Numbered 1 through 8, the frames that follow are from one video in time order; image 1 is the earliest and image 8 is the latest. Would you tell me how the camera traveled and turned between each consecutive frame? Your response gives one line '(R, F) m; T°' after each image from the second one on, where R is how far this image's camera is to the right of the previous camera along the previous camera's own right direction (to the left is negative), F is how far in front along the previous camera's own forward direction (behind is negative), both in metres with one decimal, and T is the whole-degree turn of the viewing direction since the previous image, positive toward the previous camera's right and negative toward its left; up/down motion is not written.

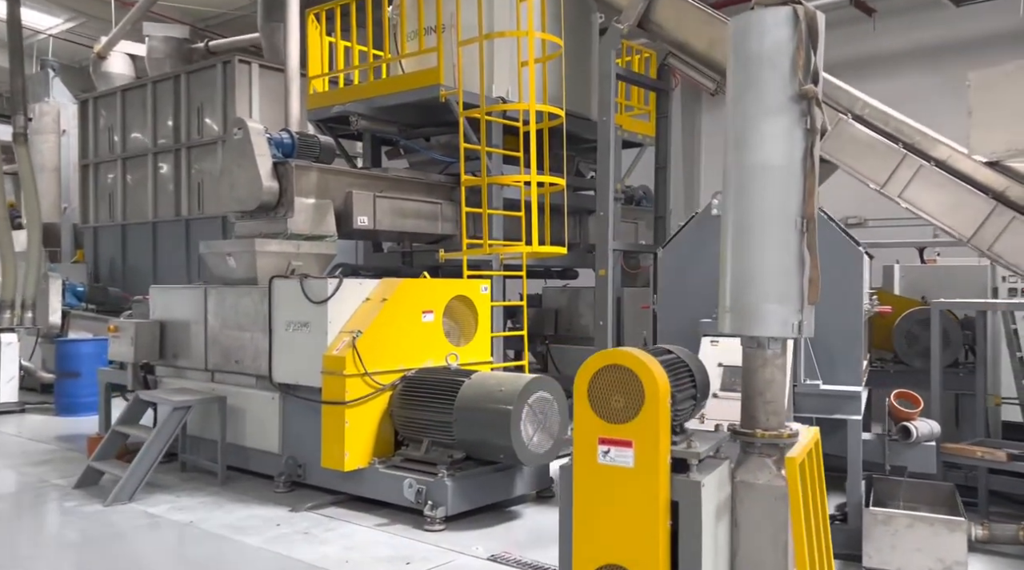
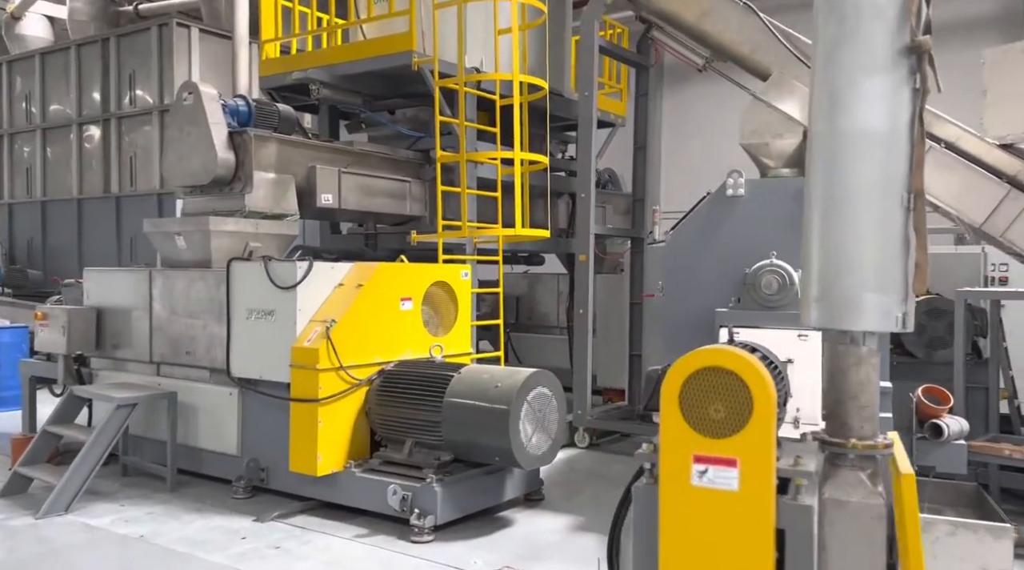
(-0.3, +0.4) m; +5°
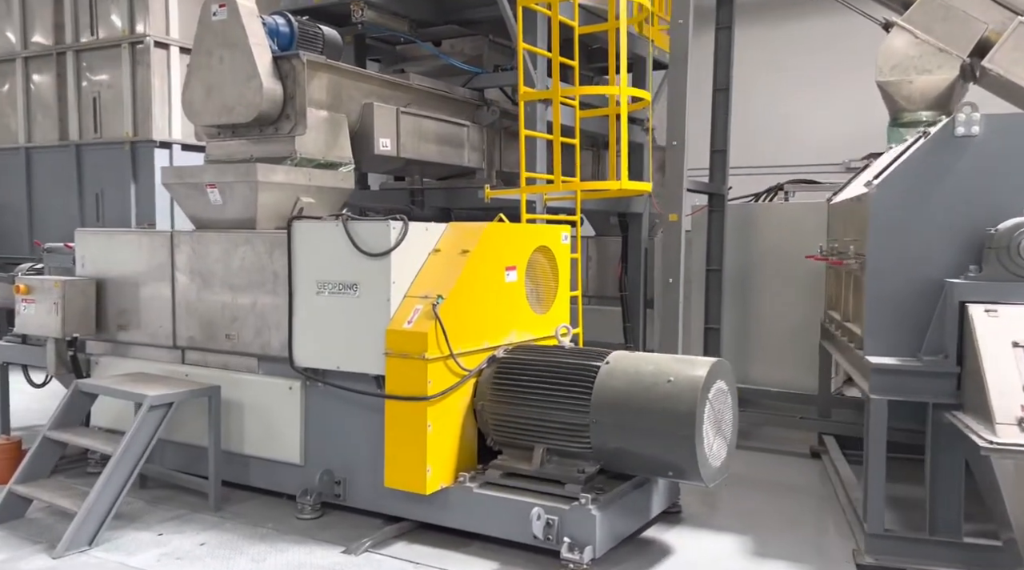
(-0.8, +0.8) m; +5°
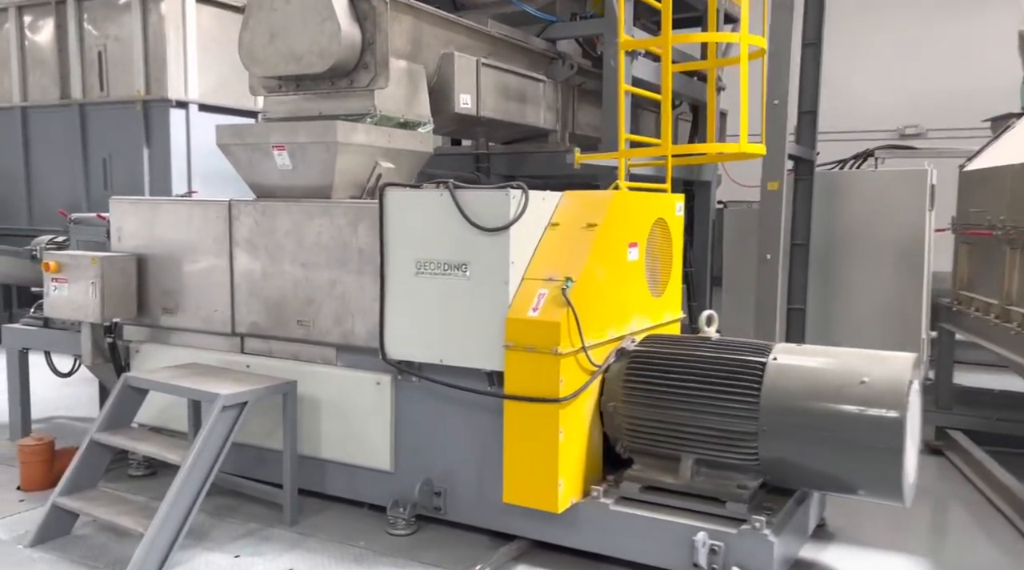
(-0.5, +0.4) m; +1°
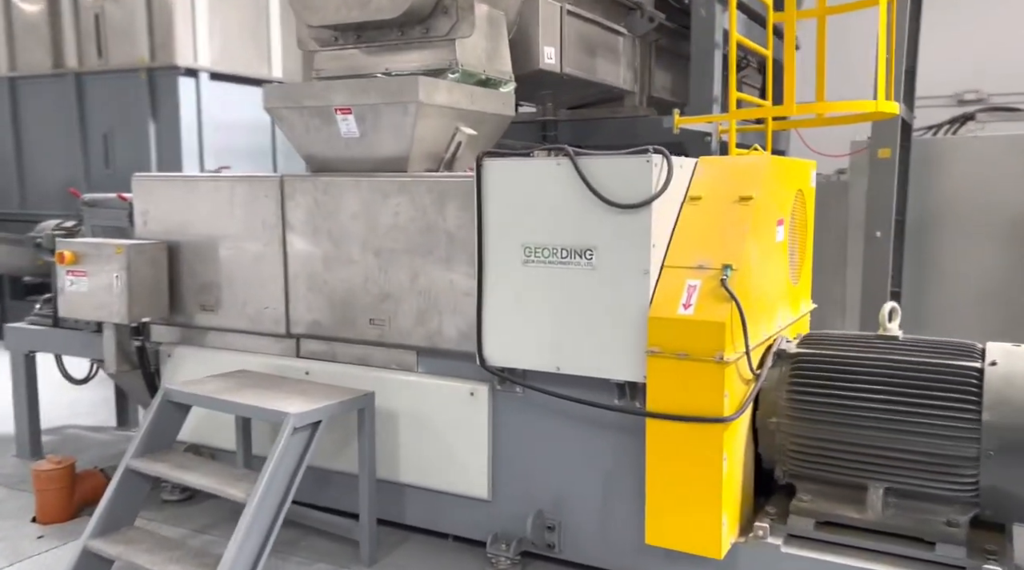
(-0.4, +0.5) m; +1°
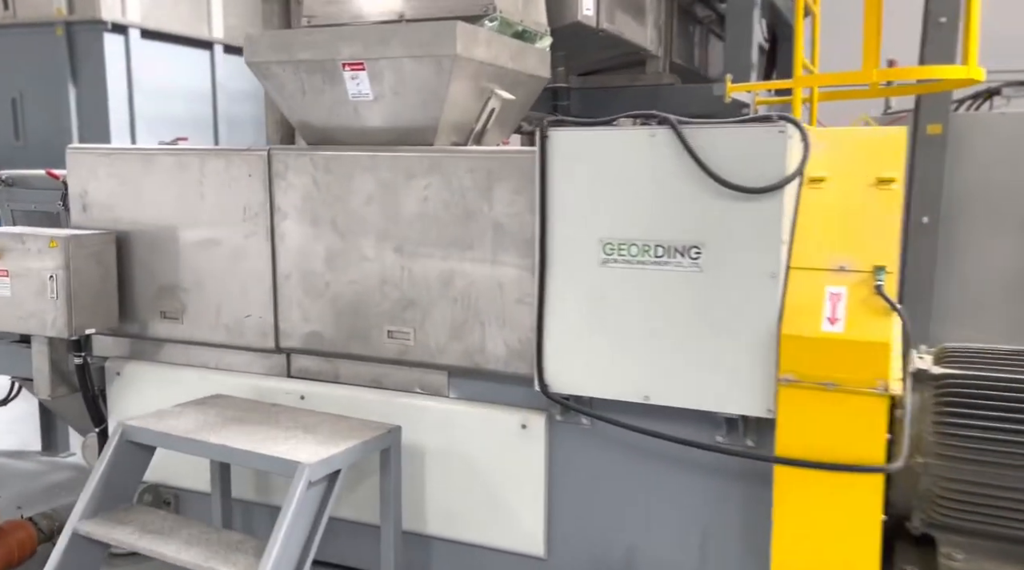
(-0.3, +0.5) m; +5°
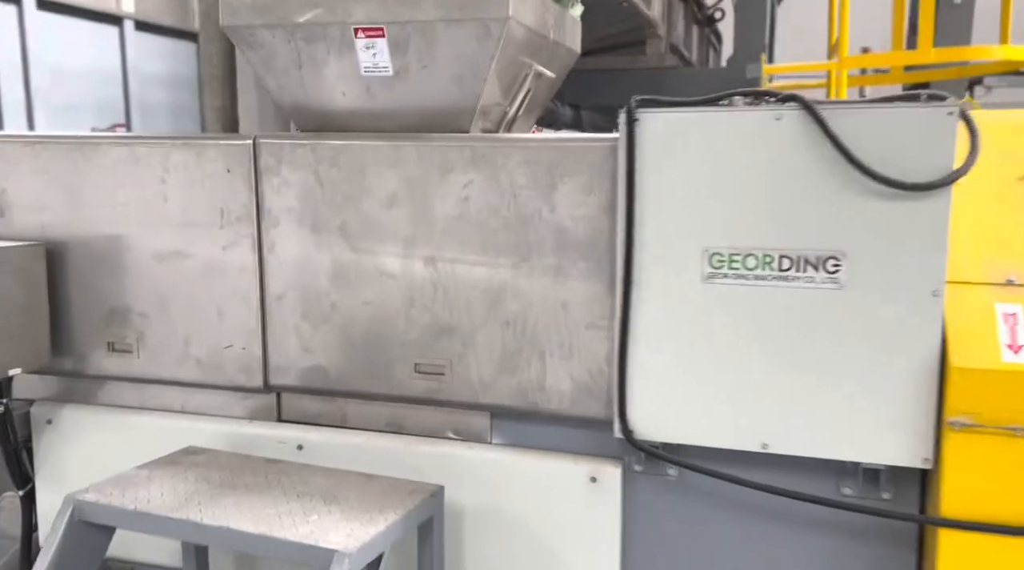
(-0.3, +0.4) m; +7°
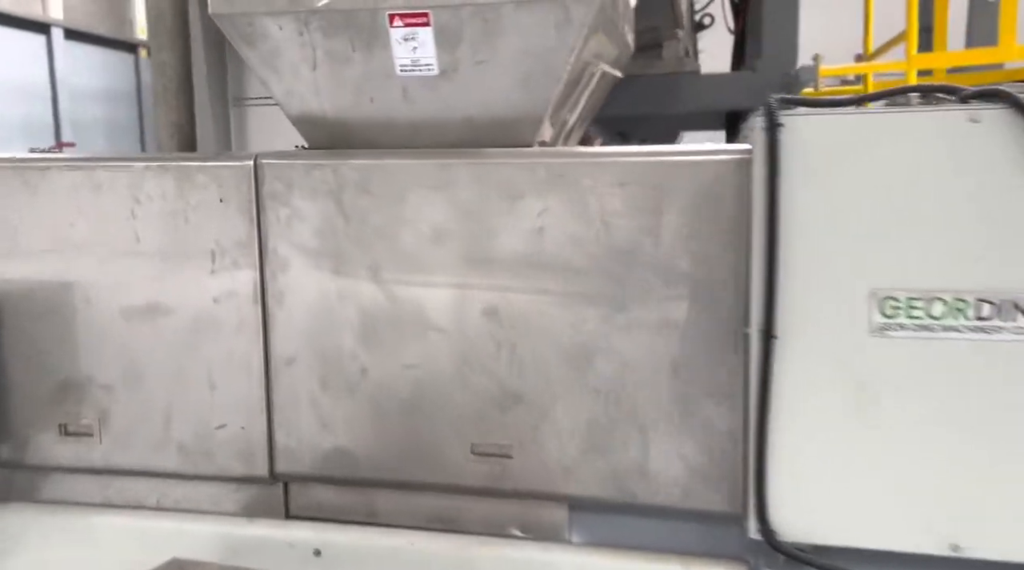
(-0.2, +0.3) m; +4°
